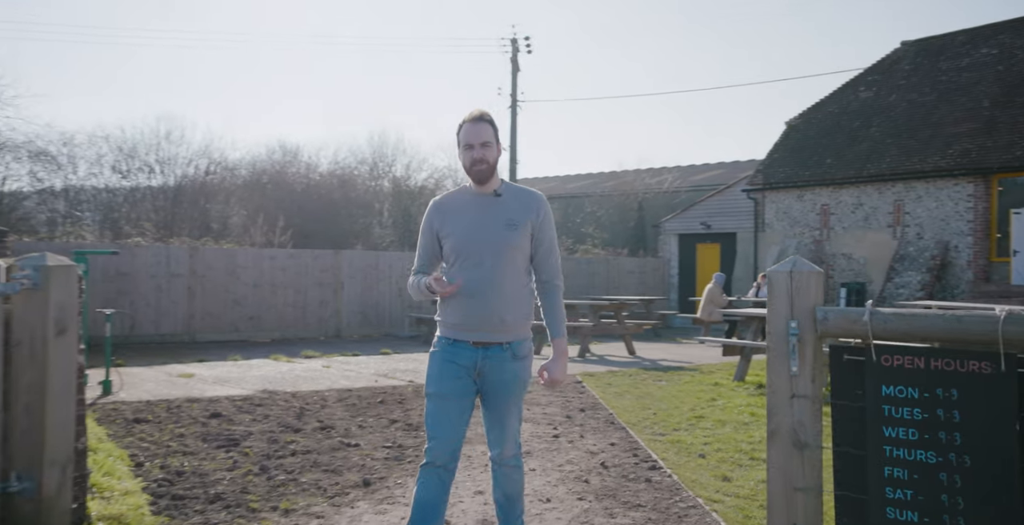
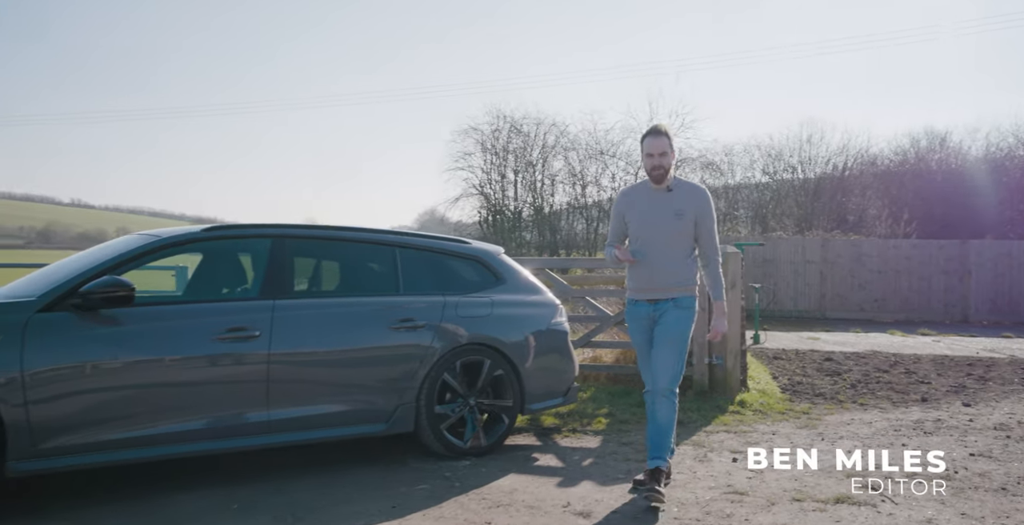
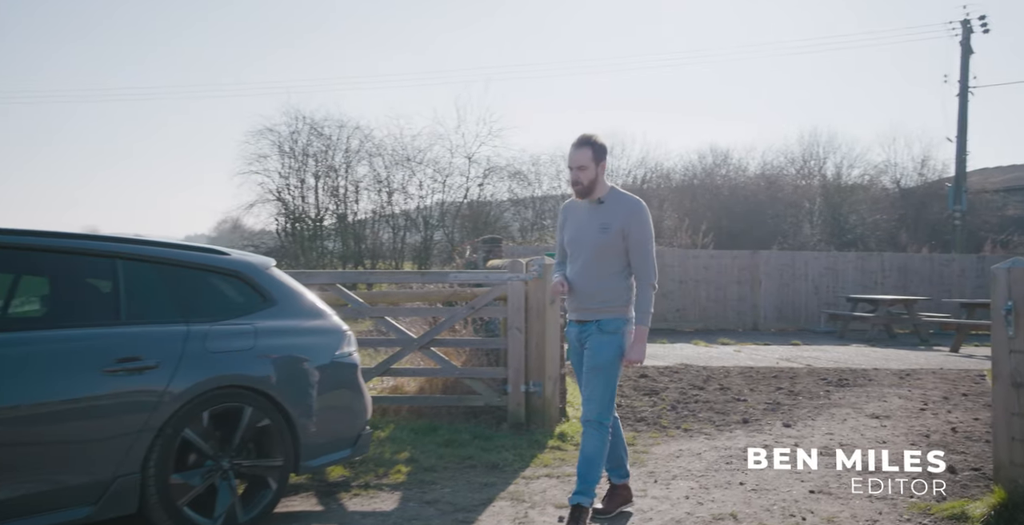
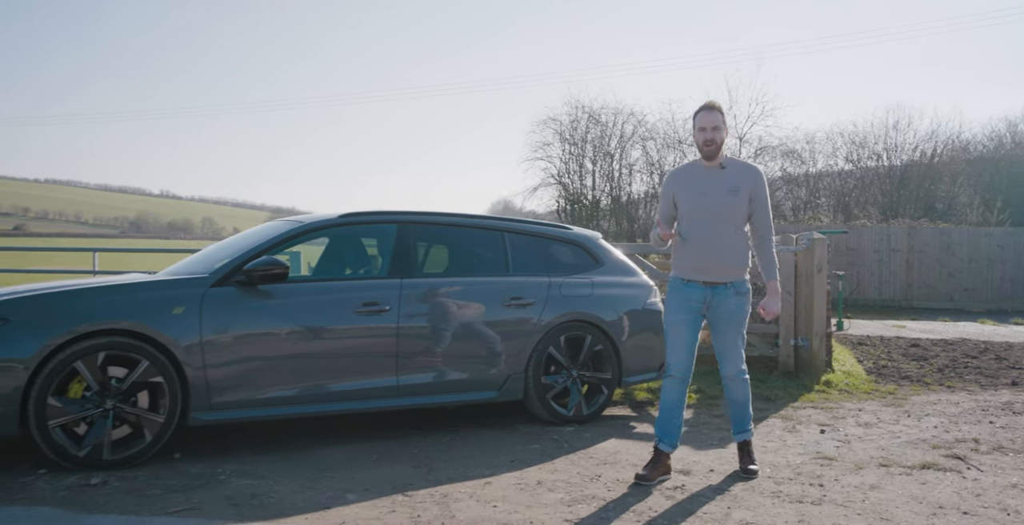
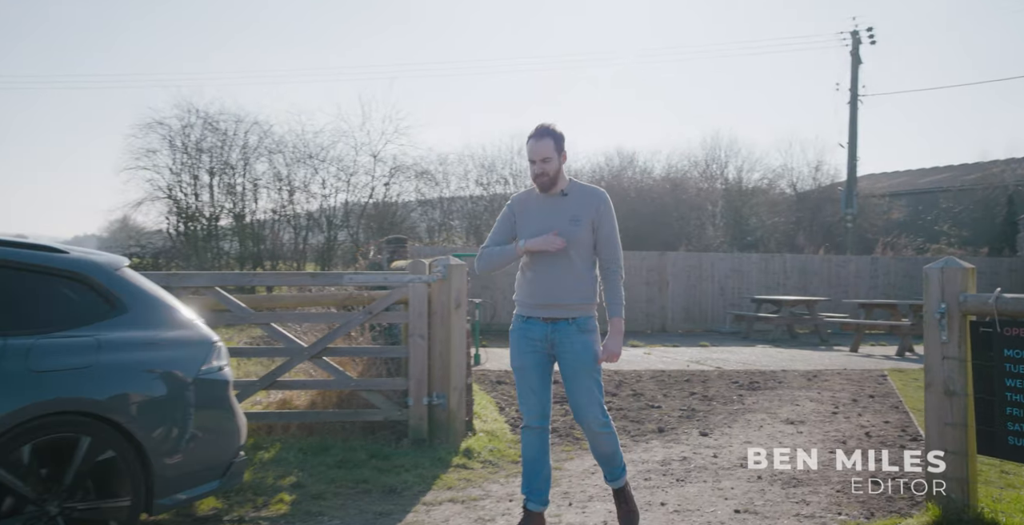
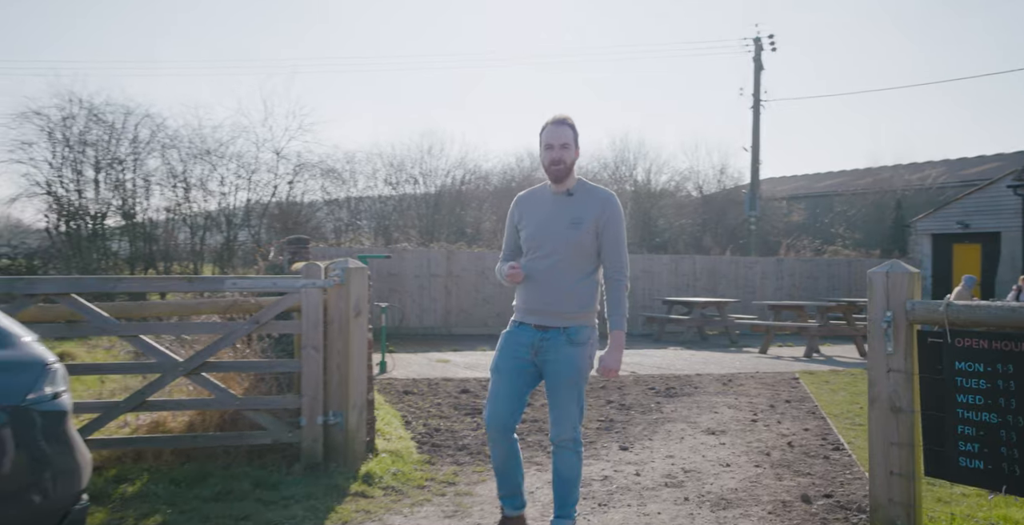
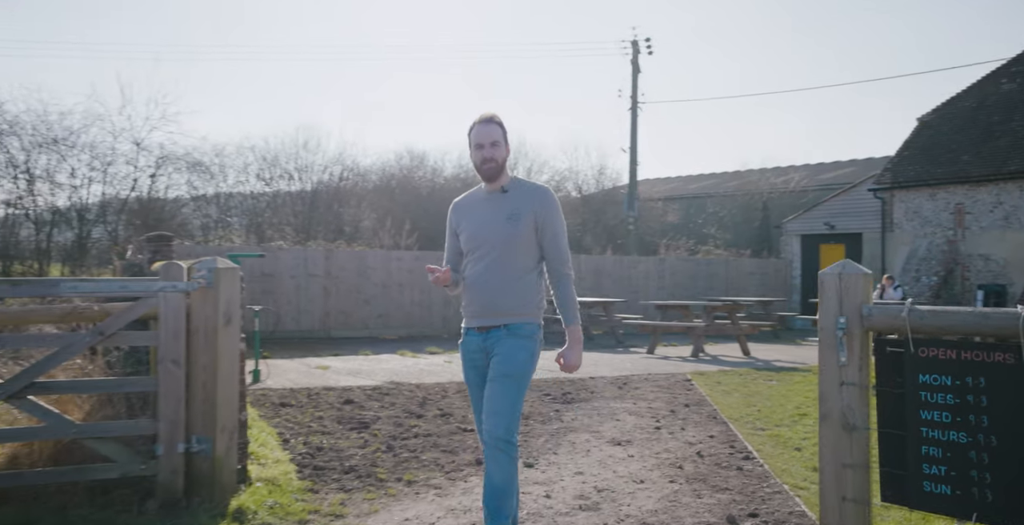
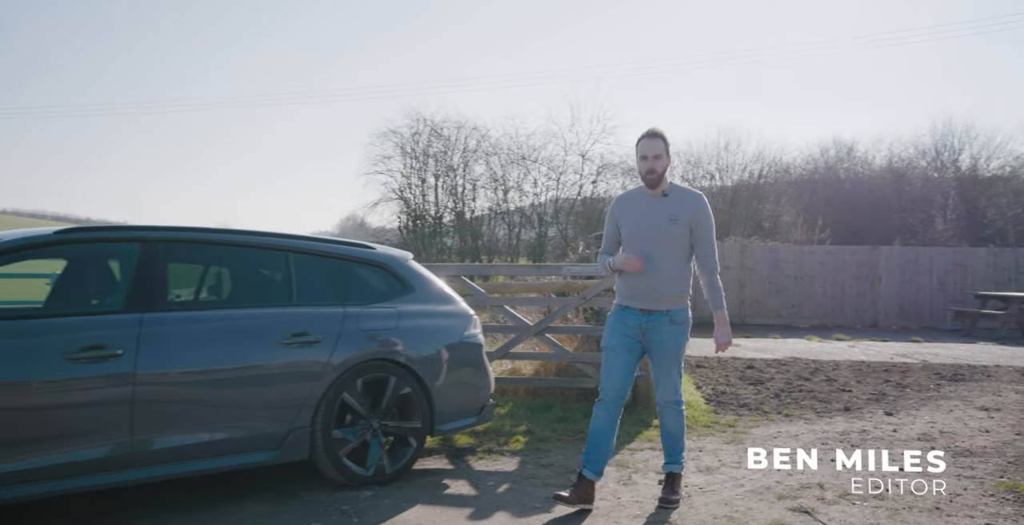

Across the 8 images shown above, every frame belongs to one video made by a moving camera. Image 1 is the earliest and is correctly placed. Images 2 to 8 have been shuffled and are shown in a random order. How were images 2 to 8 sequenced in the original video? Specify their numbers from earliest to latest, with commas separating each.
7, 6, 5, 3, 8, 2, 4
